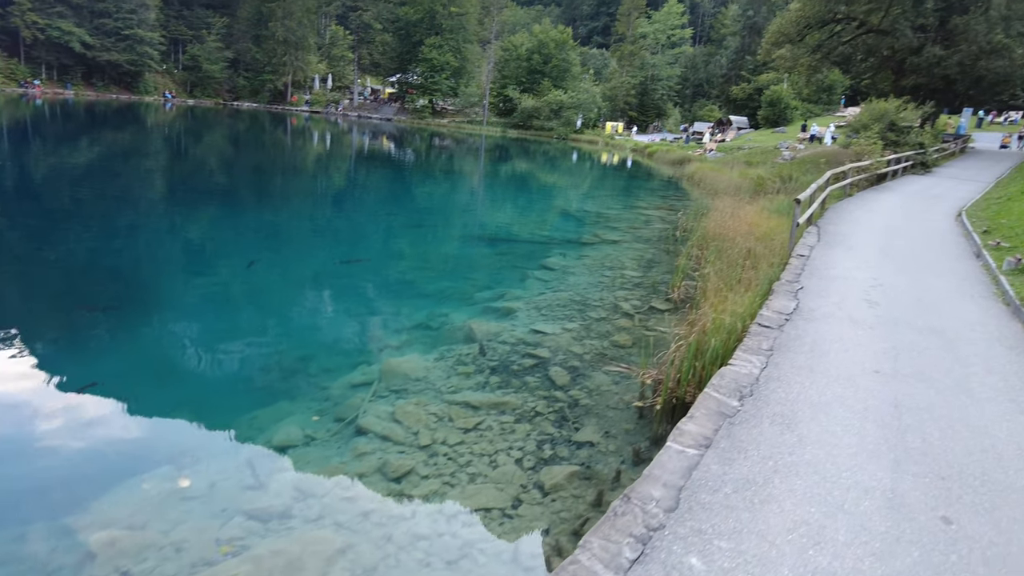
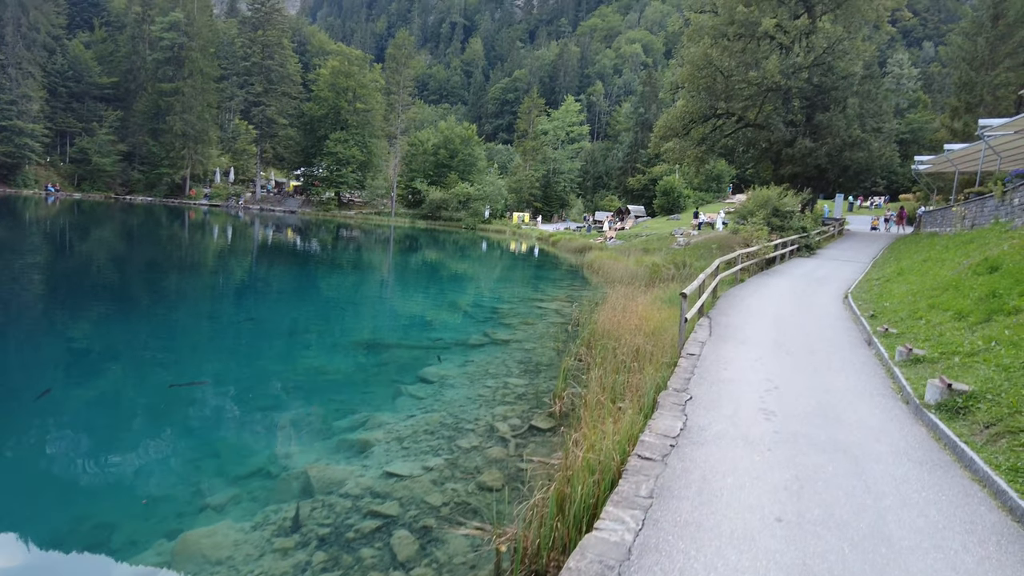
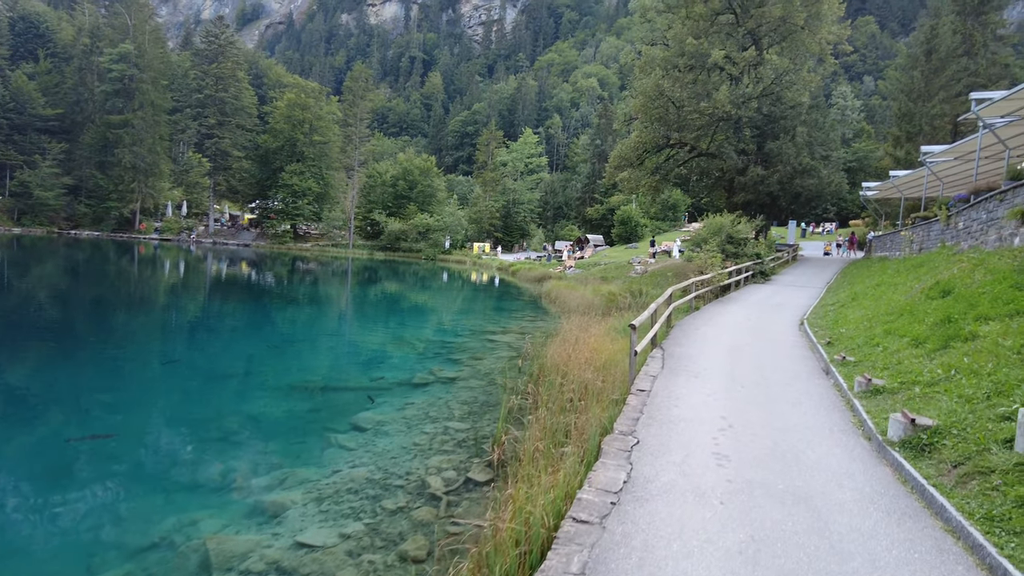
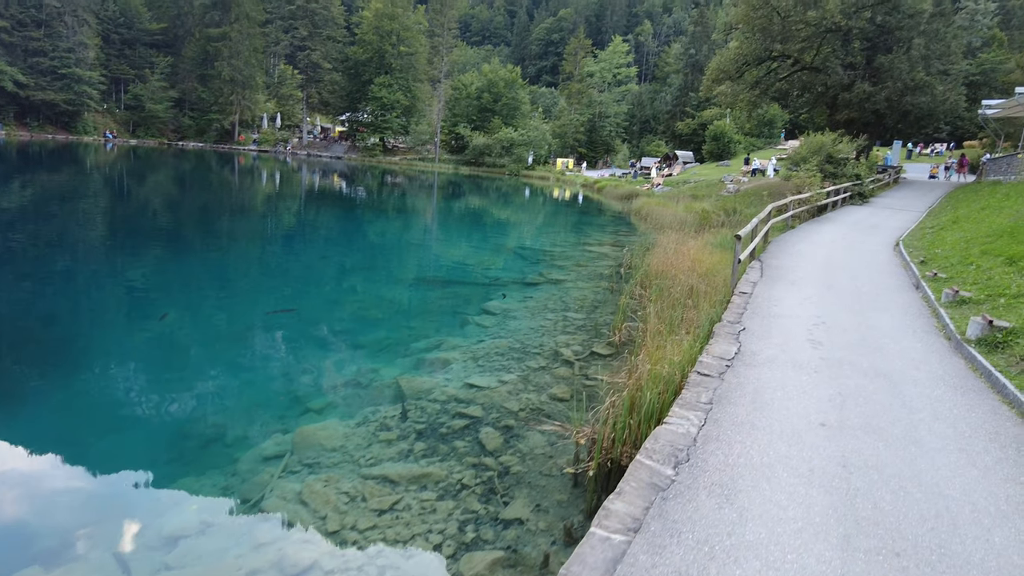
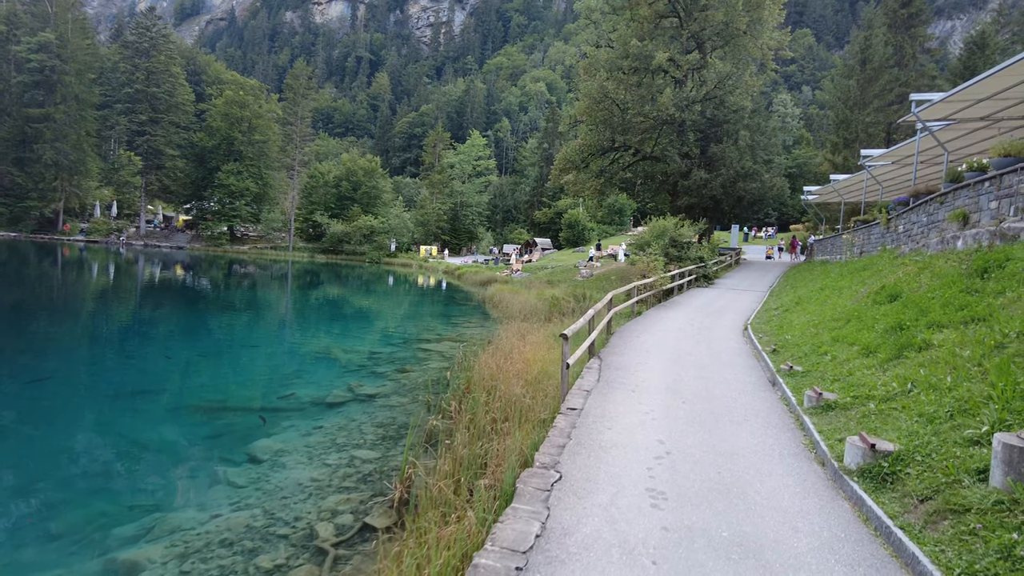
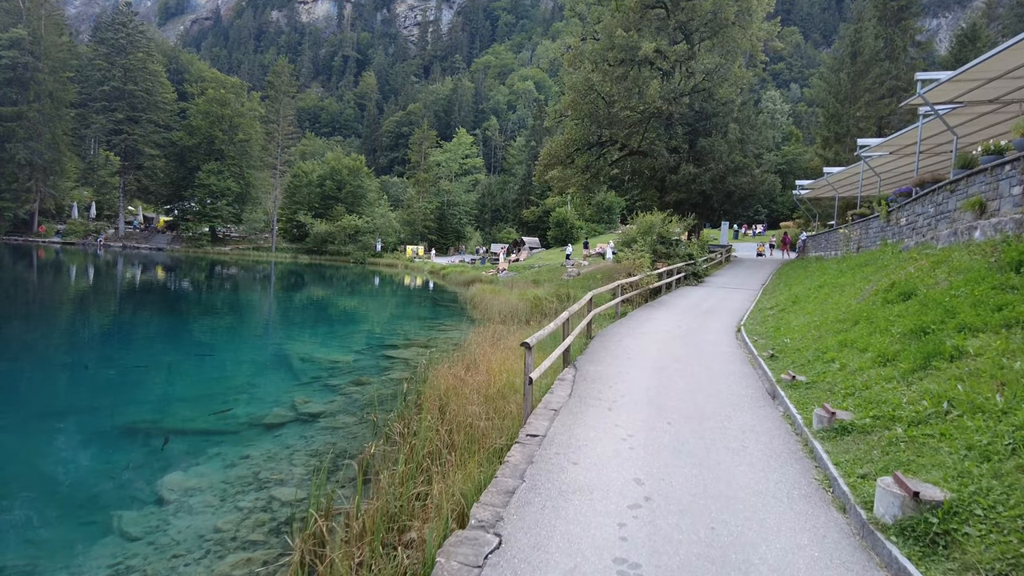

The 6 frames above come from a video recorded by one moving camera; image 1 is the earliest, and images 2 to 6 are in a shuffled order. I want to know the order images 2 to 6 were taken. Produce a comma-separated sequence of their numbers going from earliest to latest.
4, 2, 3, 5, 6
